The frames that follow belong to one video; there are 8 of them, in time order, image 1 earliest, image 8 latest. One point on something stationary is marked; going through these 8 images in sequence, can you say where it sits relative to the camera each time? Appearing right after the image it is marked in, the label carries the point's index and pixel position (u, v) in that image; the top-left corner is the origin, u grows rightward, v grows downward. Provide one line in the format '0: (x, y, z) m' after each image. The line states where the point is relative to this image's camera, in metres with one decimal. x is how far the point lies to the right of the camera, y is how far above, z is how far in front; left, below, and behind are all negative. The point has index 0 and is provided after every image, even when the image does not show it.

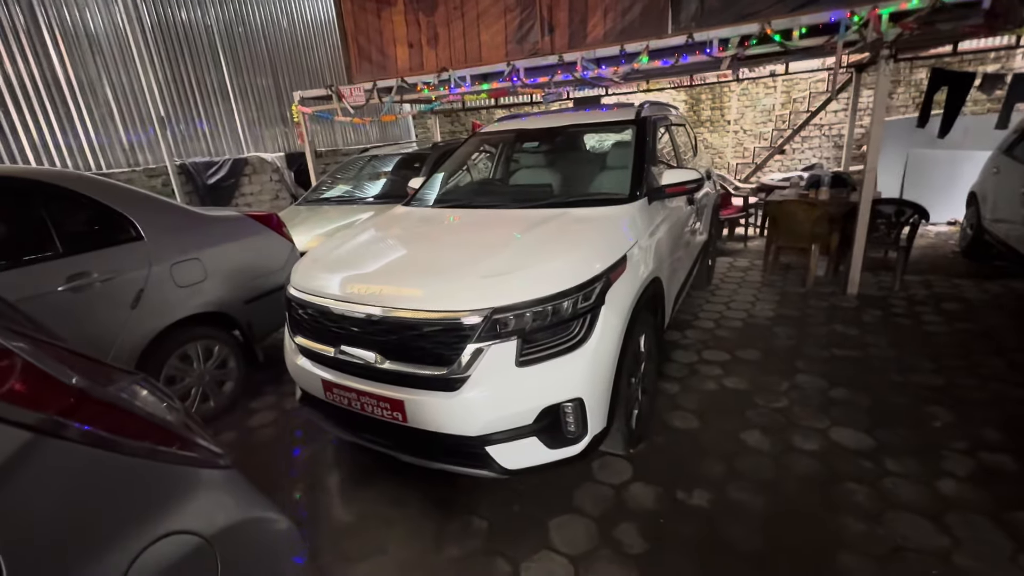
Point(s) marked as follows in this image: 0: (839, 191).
0: (+3.5, +1.0, +5.0) m
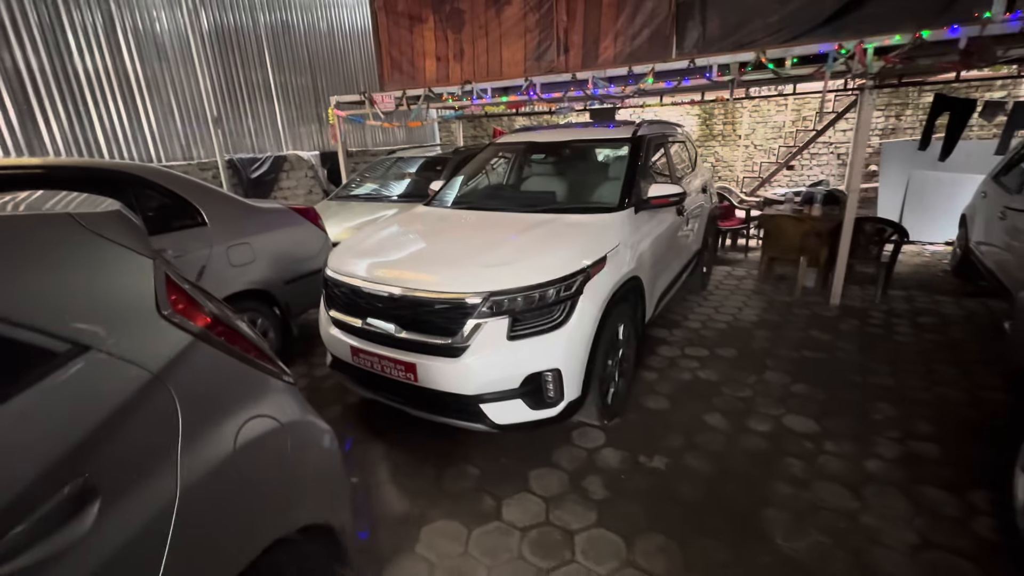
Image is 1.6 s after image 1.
0: (+3.6, +0.9, +5.3) m
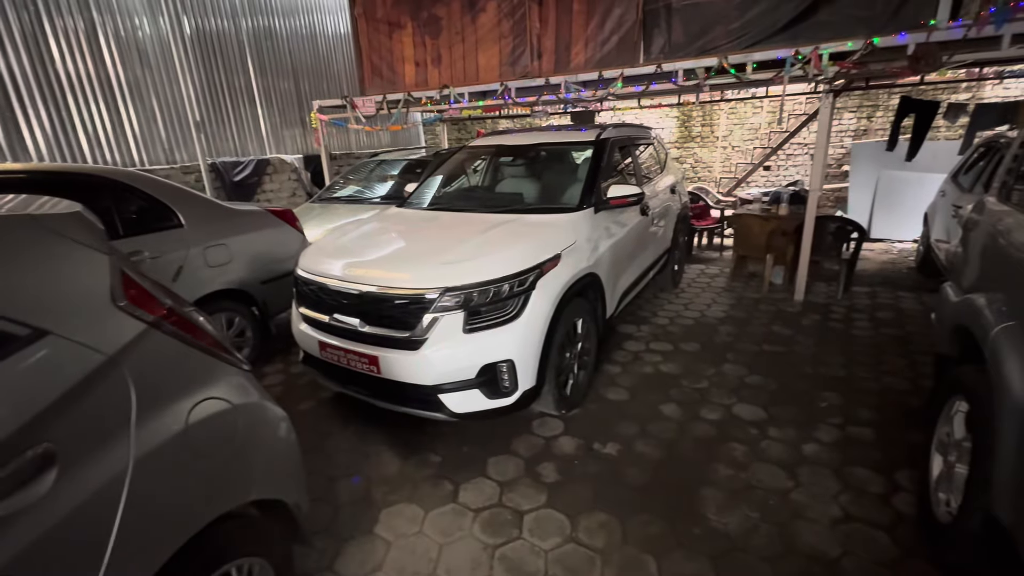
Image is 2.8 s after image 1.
0: (+3.3, +0.9, +5.4) m
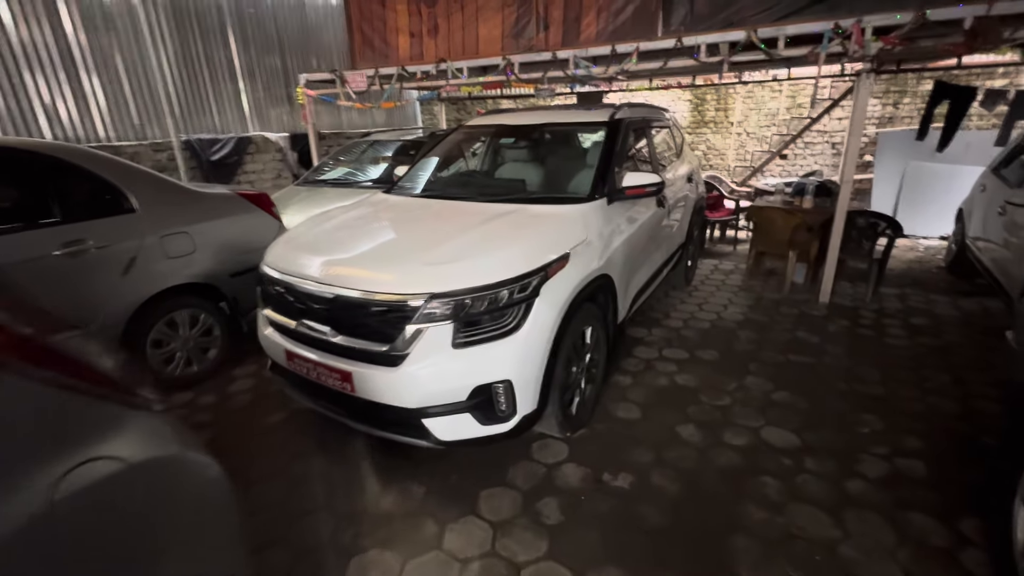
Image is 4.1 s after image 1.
0: (+3.3, +0.9, +5.0) m
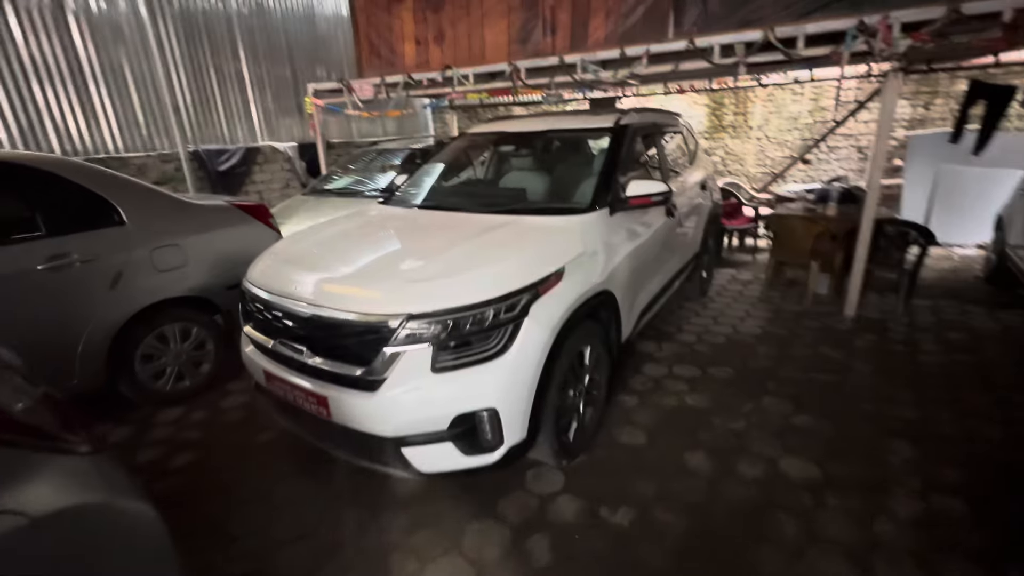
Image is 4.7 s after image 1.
0: (+3.4, +0.8, +4.7) m
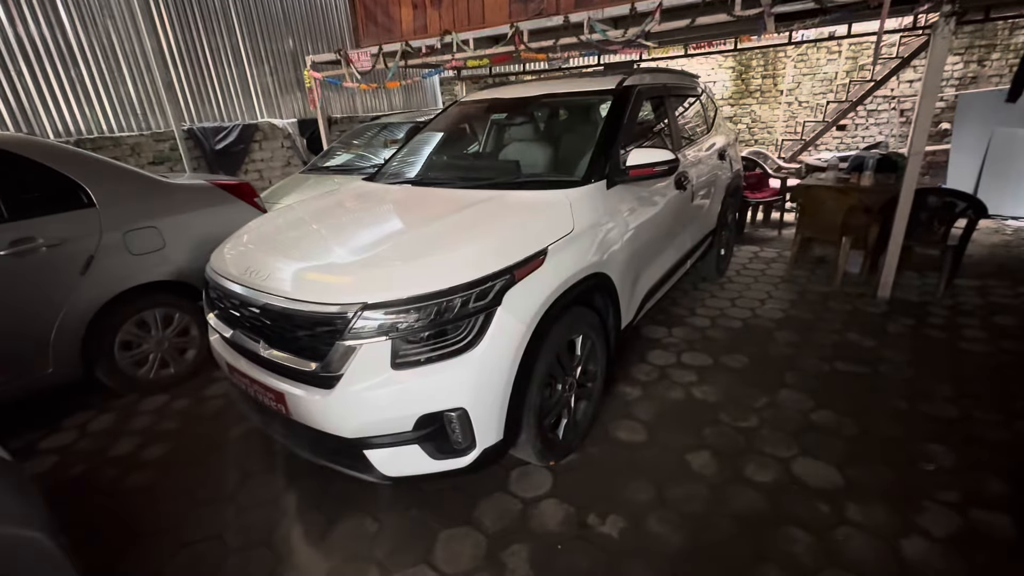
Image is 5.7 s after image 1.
0: (+3.4, +1.0, +4.3) m
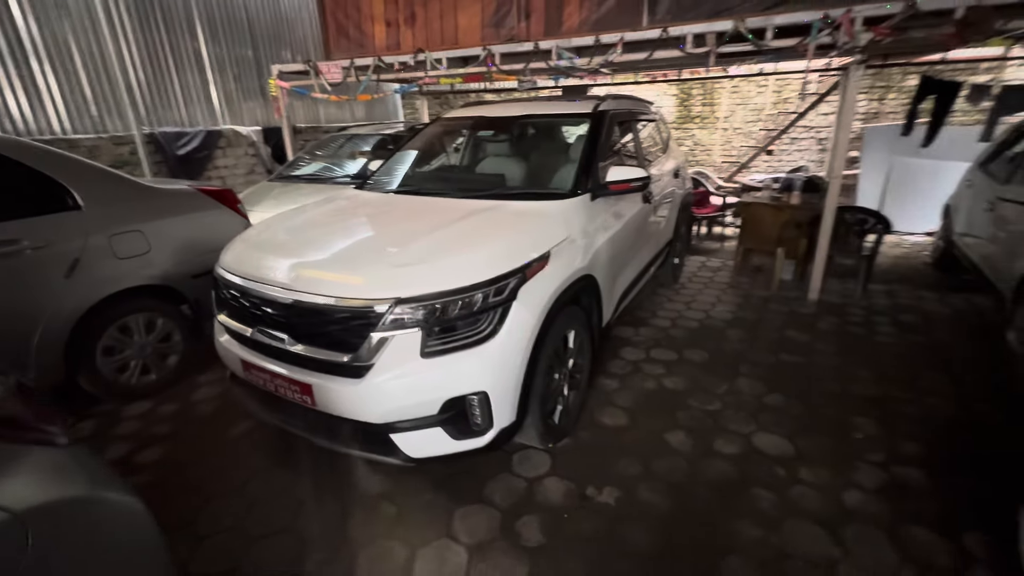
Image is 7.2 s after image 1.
0: (+3.1, +1.0, +4.9) m
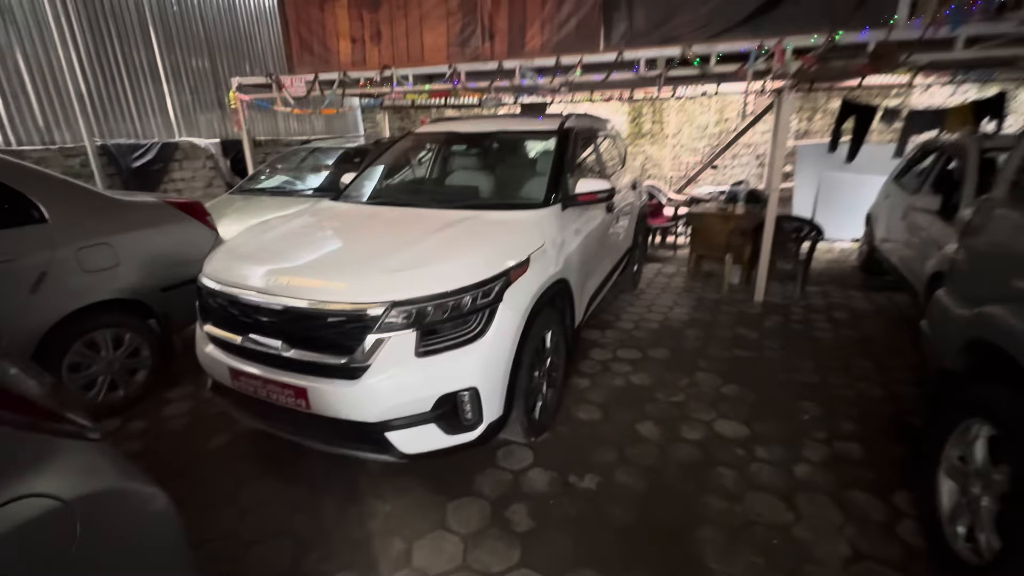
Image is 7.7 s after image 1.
0: (+2.8, +0.9, +5.4) m
